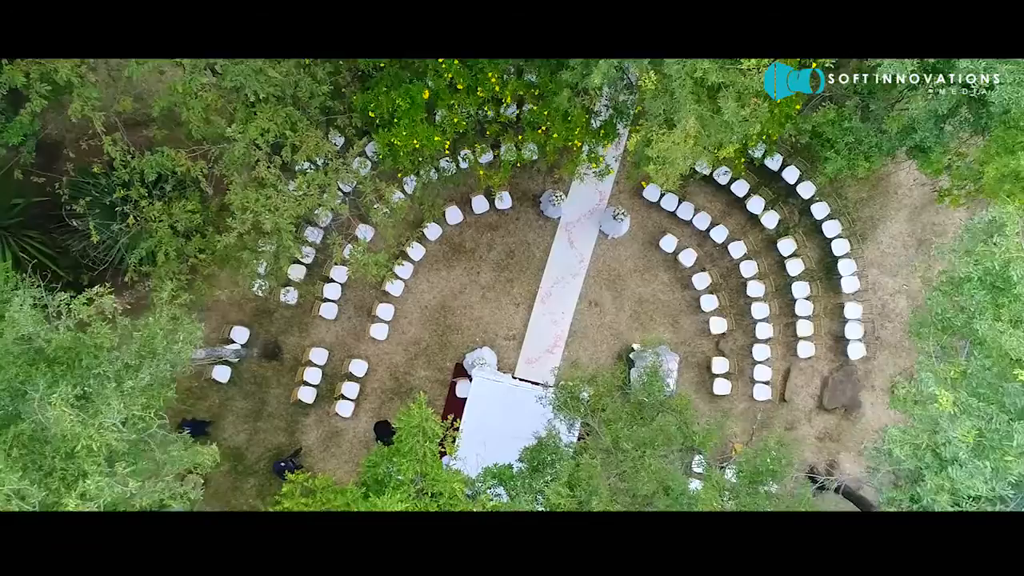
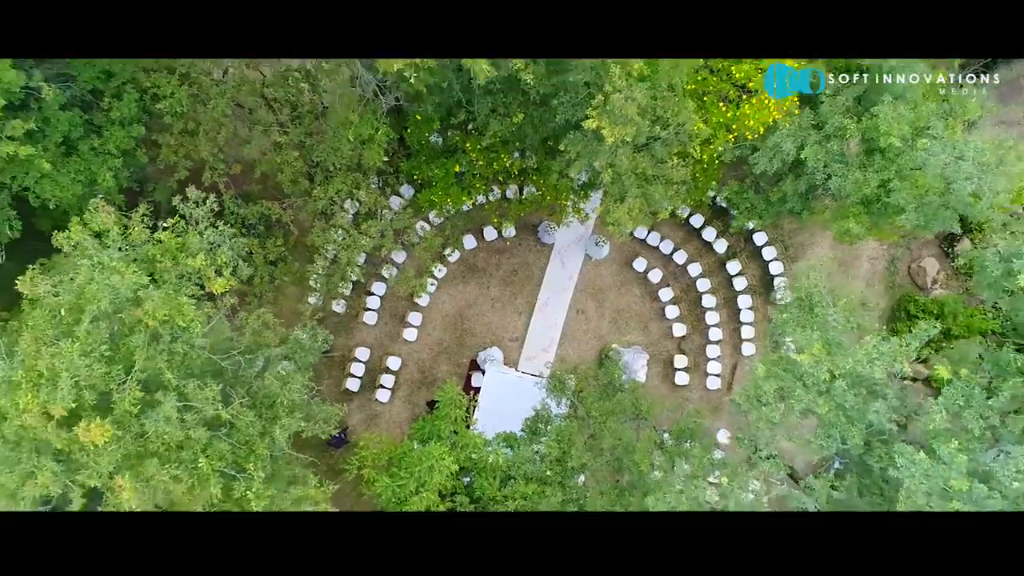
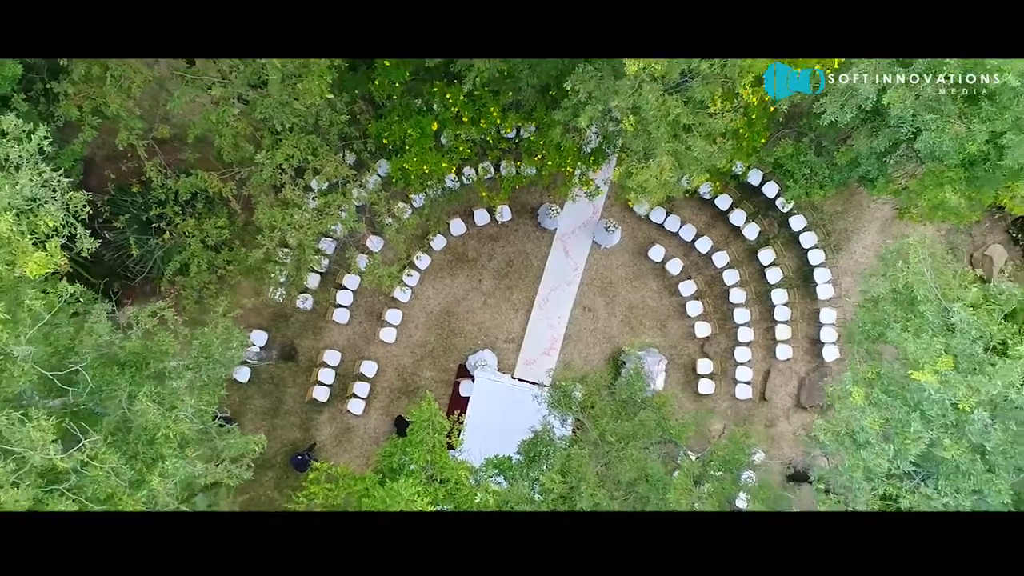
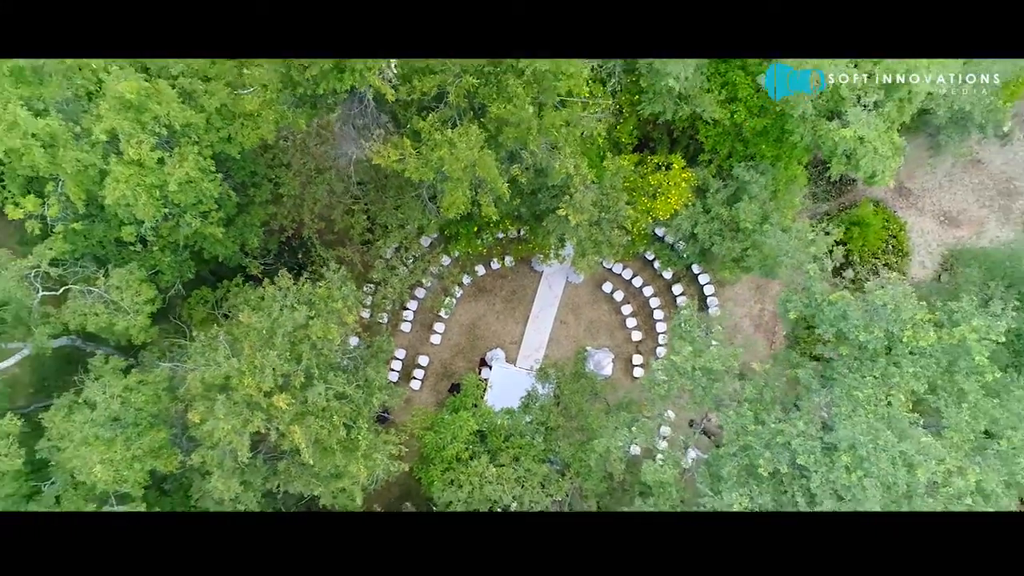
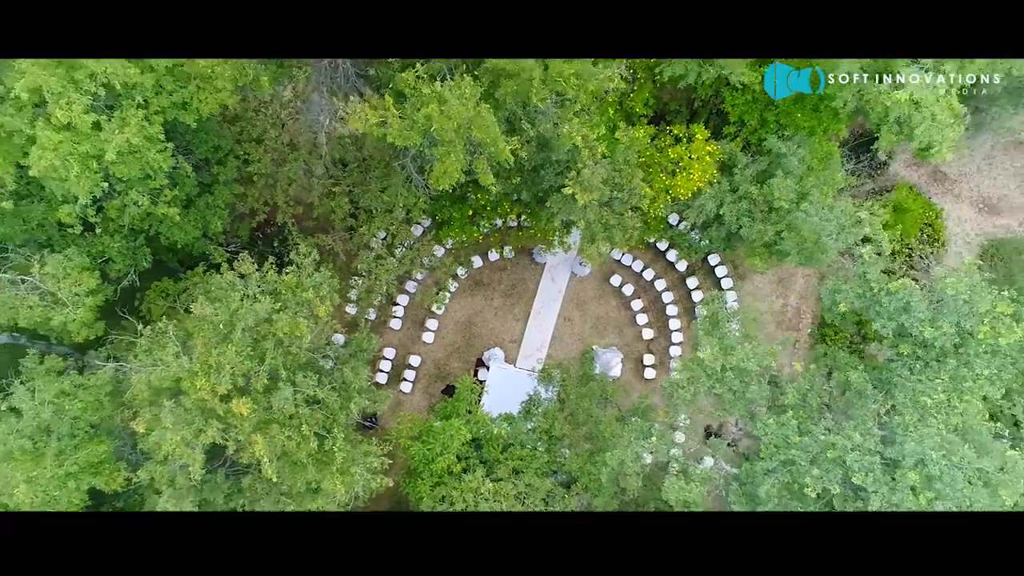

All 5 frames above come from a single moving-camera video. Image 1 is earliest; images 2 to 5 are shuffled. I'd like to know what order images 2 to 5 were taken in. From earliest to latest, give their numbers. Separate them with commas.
3, 2, 5, 4
